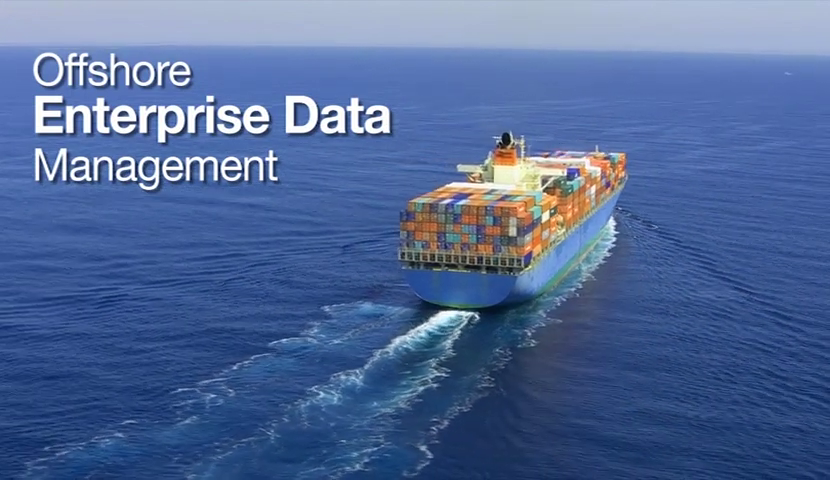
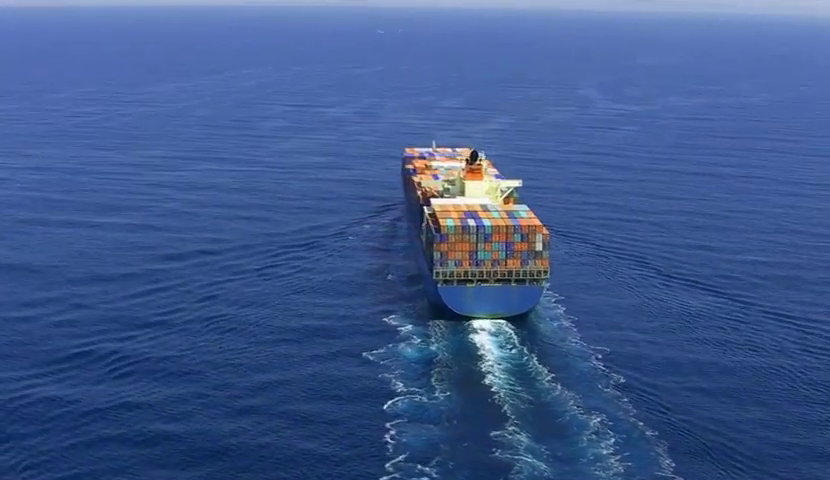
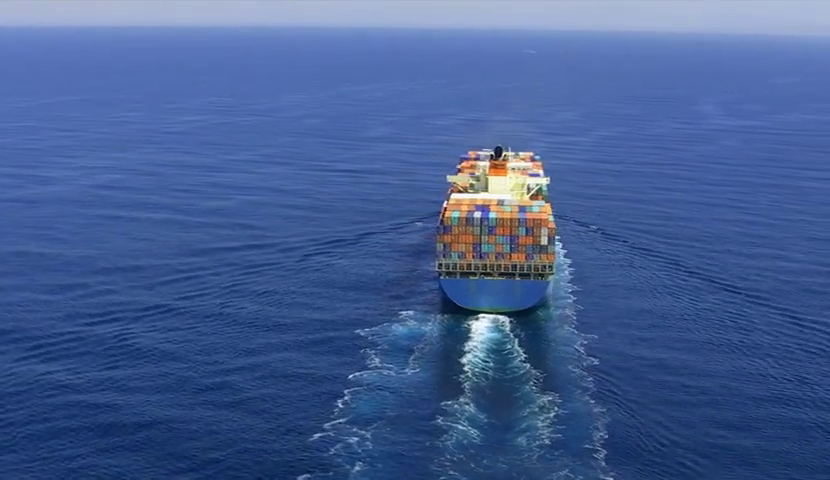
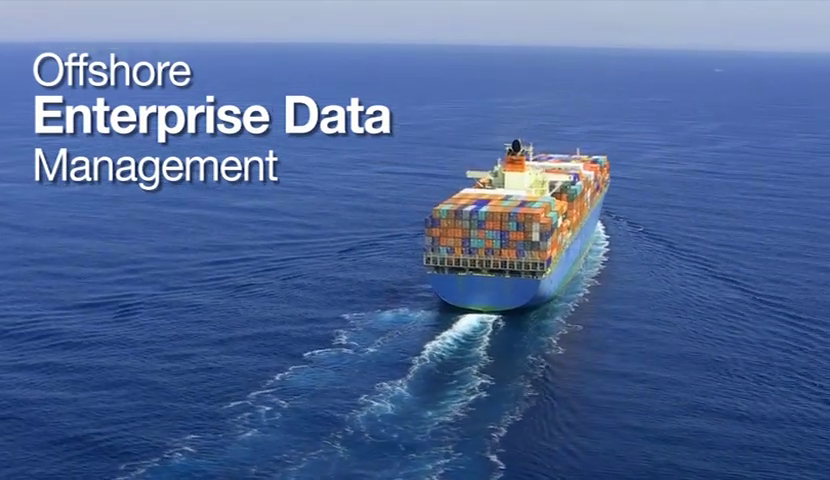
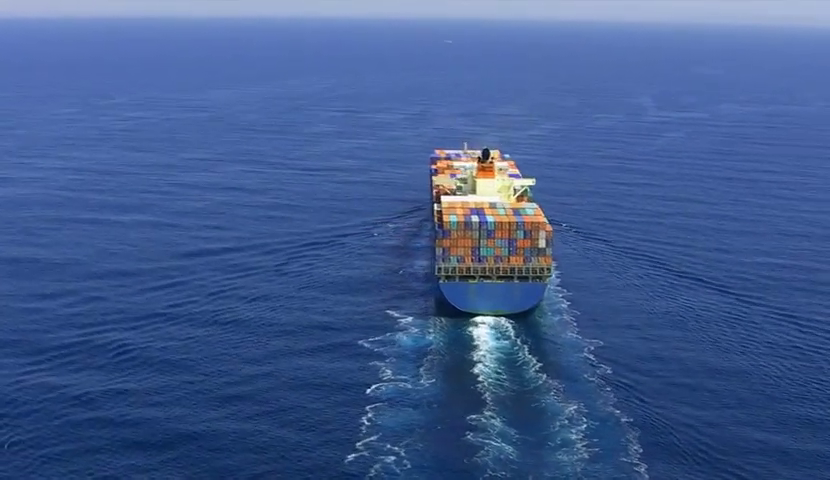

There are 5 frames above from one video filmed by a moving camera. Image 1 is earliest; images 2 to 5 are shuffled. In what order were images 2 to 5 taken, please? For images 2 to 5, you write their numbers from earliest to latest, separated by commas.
4, 3, 5, 2
